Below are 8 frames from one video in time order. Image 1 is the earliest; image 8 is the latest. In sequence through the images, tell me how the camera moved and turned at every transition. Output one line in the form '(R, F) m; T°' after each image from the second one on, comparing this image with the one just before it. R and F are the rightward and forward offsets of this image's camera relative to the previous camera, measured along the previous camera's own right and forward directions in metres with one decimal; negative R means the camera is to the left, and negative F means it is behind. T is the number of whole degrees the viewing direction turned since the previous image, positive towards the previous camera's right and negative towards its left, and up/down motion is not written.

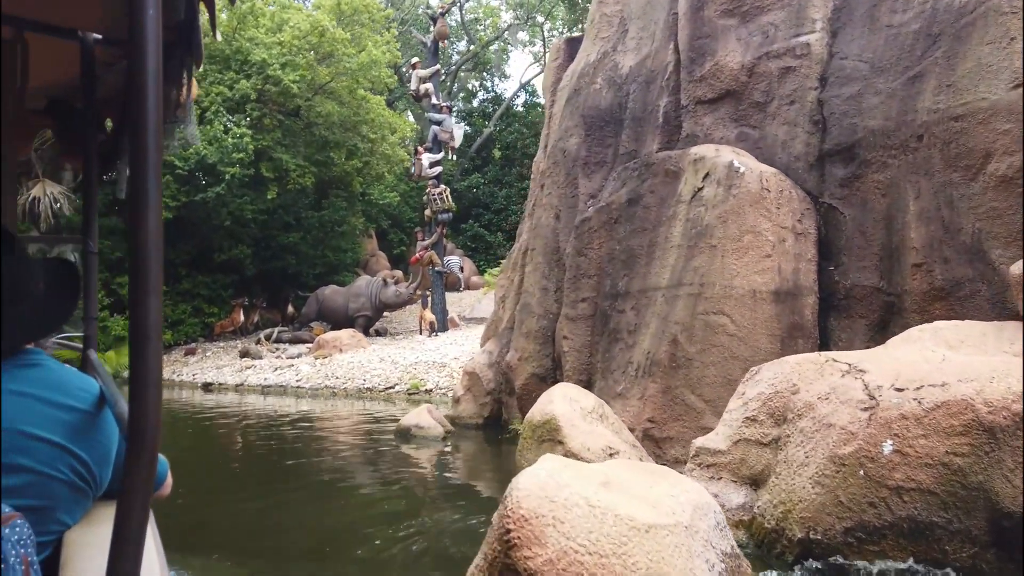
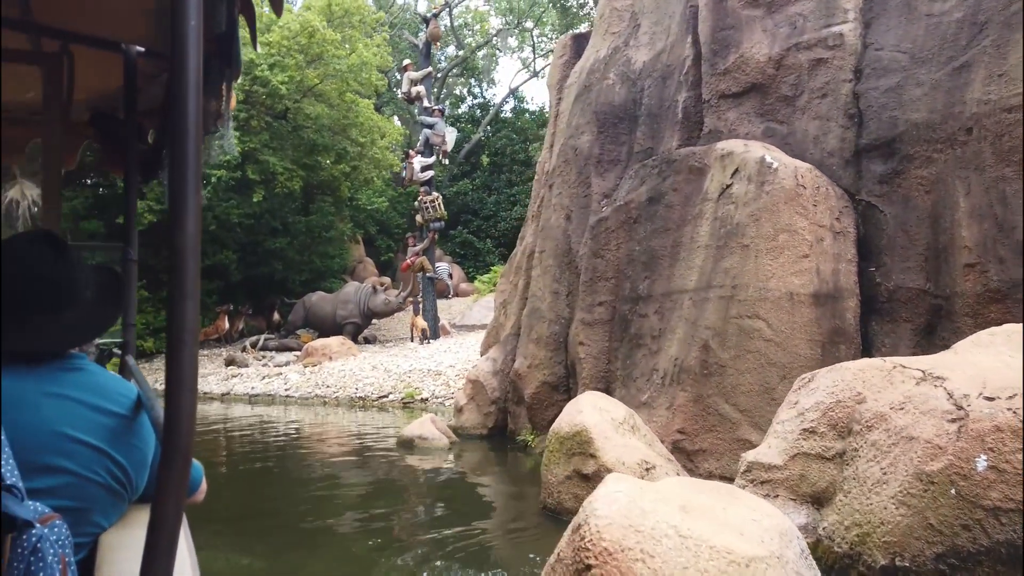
(-0.3, +0.5) m; +1°
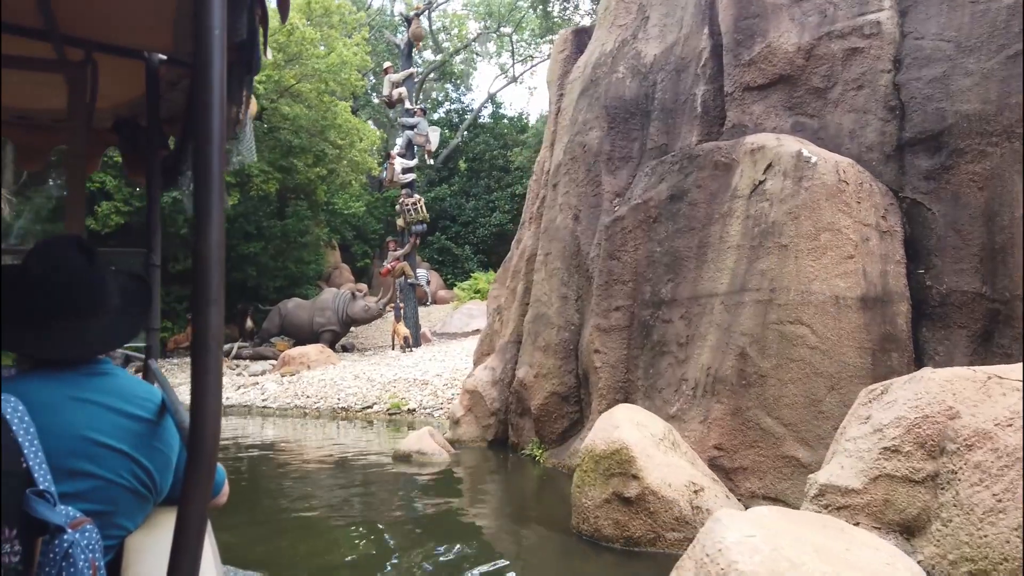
(-0.4, +0.6) m; +2°
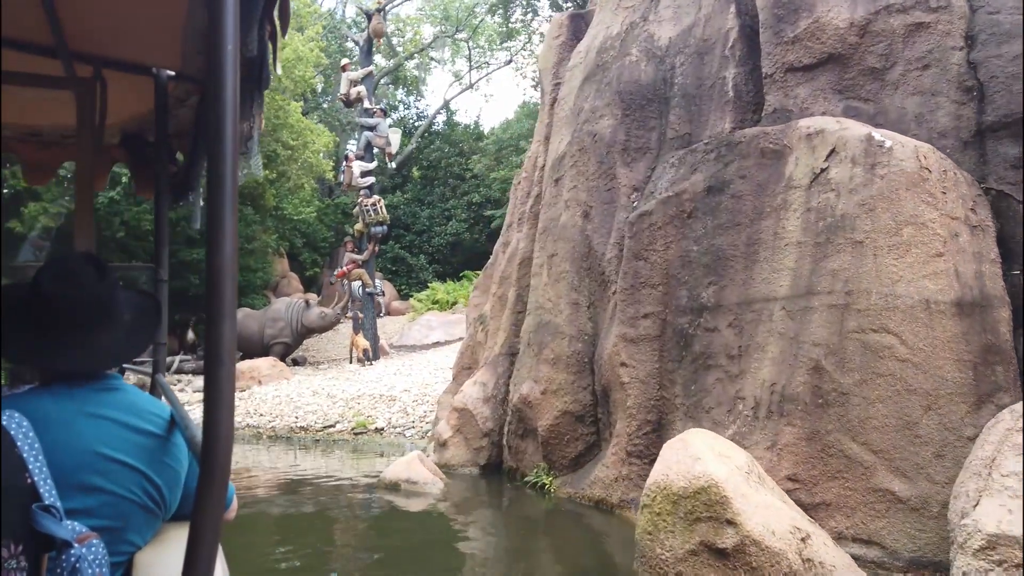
(-0.6, +1.1) m; +4°
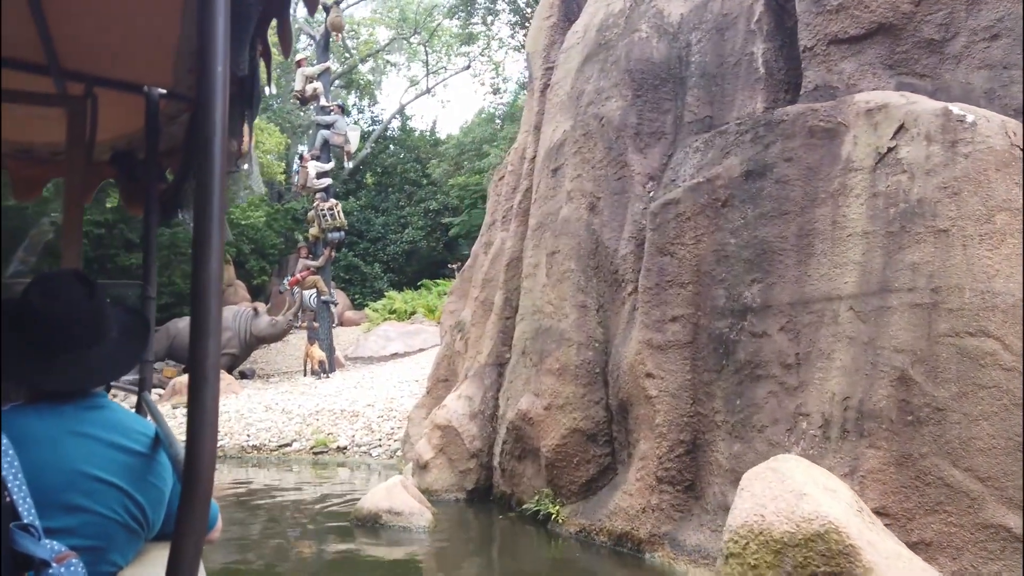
(-0.5, +1.0) m; +4°
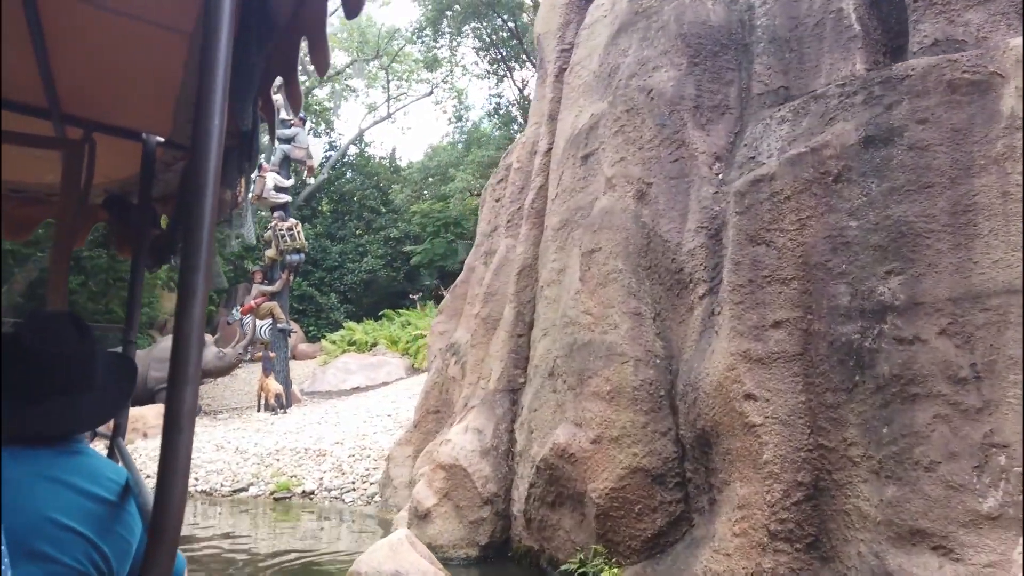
(-0.6, +1.4) m; +4°
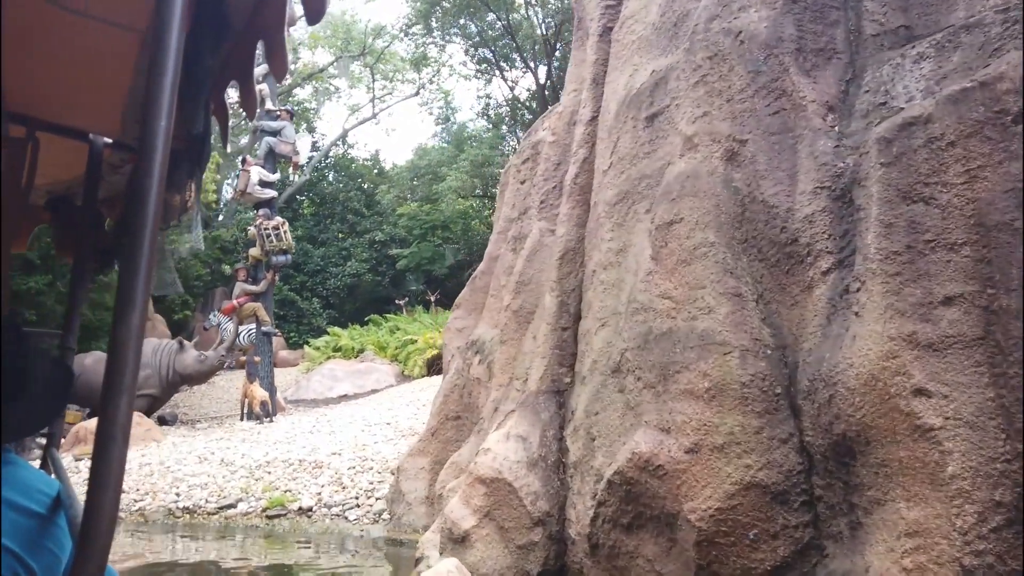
(-0.6, +1.0) m; +2°
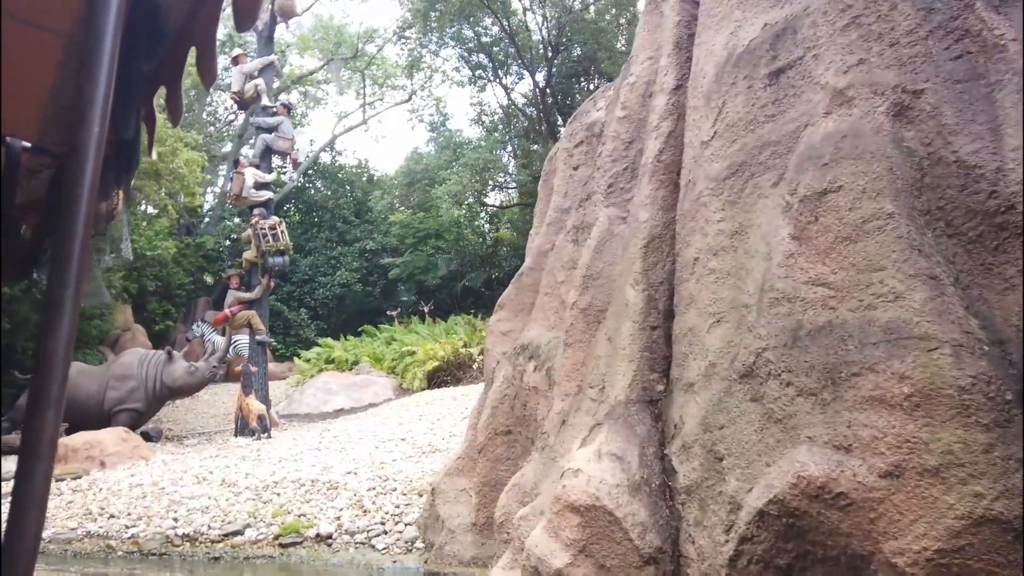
(-0.7, +1.0) m; +2°
